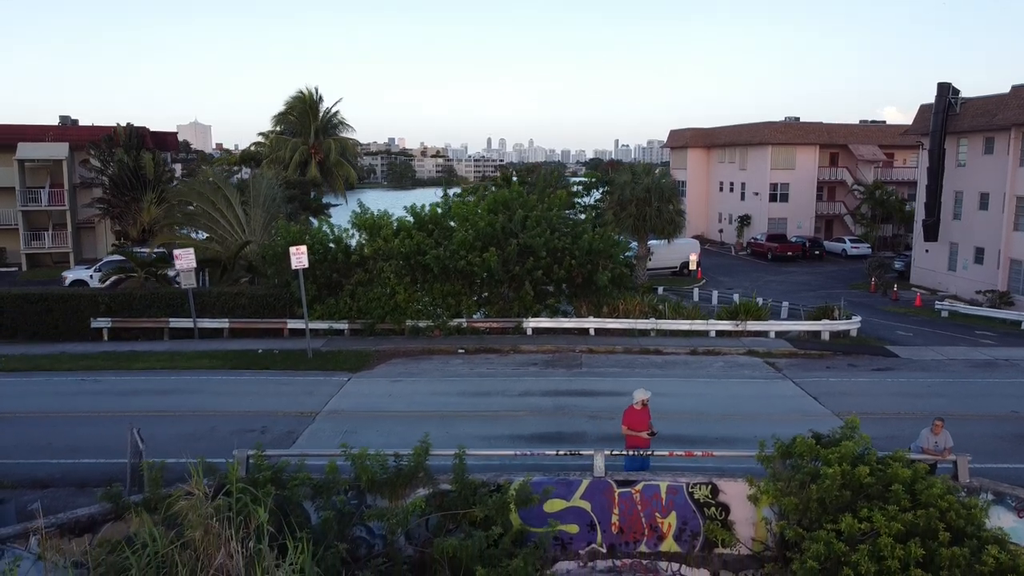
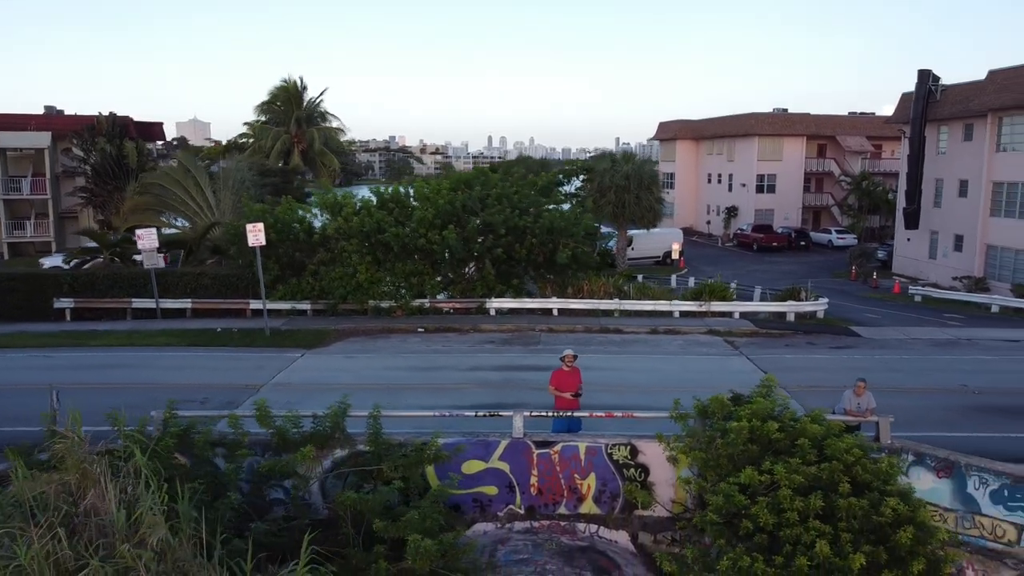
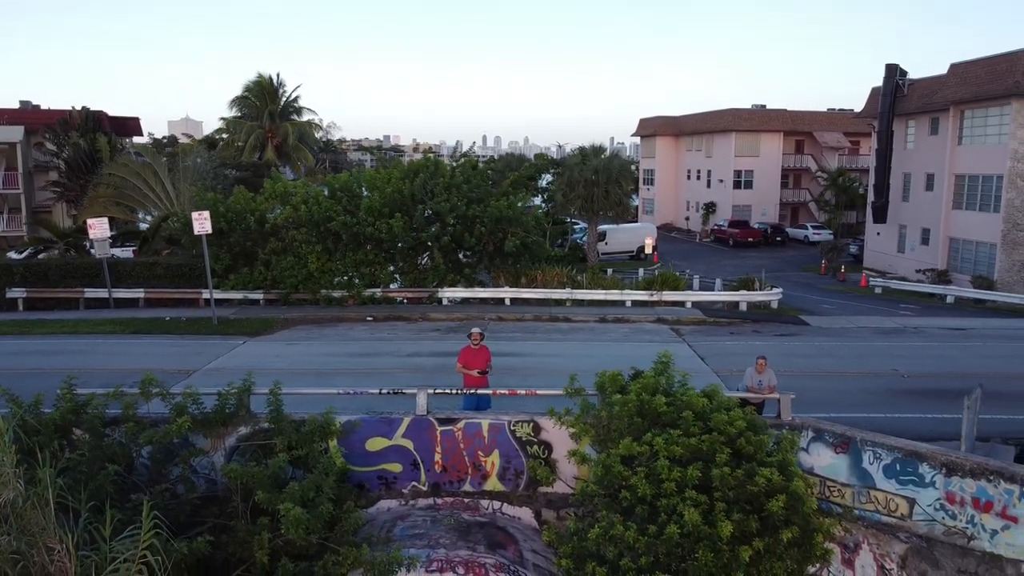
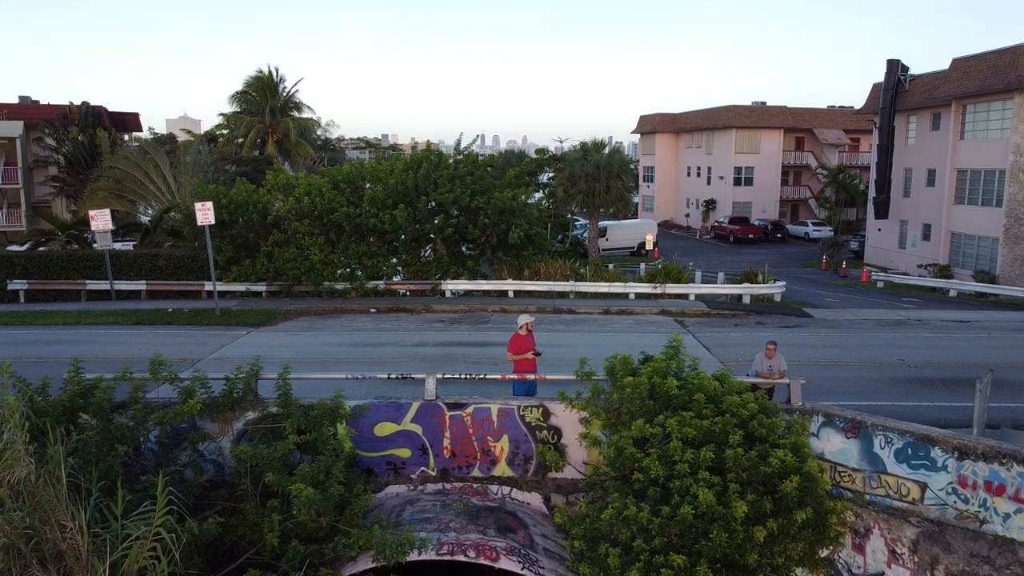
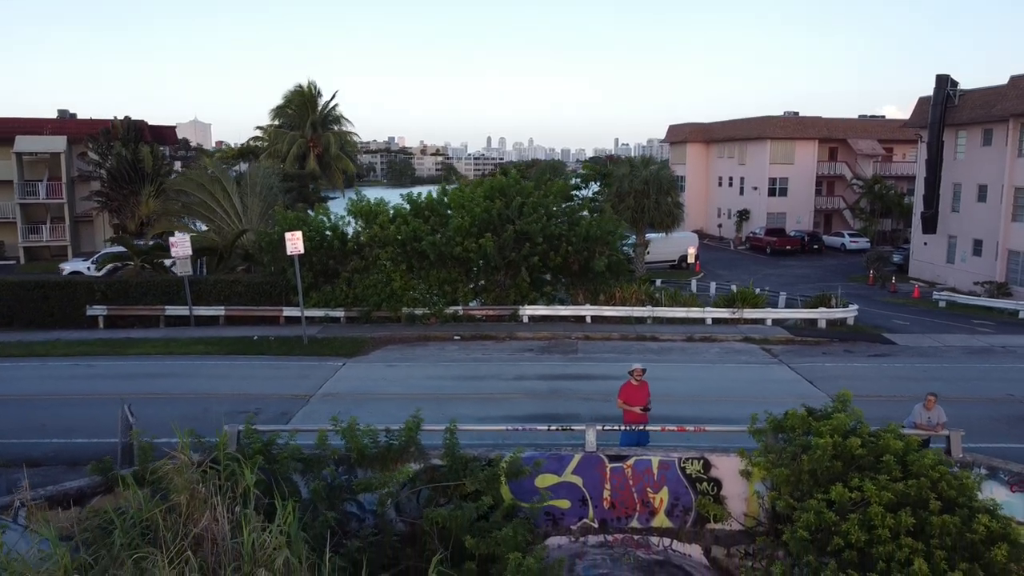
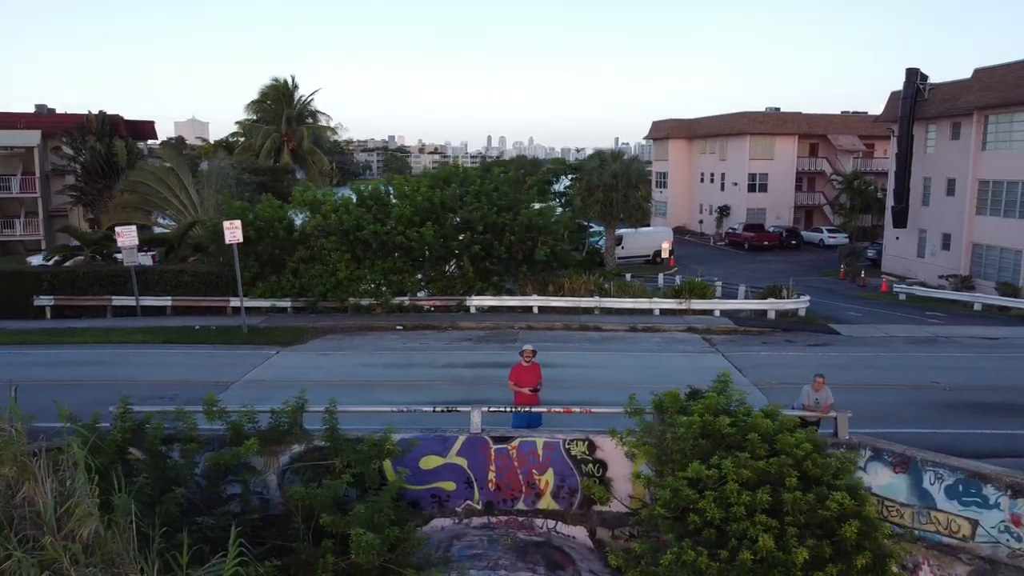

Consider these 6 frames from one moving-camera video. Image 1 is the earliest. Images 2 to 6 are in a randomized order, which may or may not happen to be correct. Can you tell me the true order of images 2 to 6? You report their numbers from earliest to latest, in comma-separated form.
5, 2, 6, 3, 4
